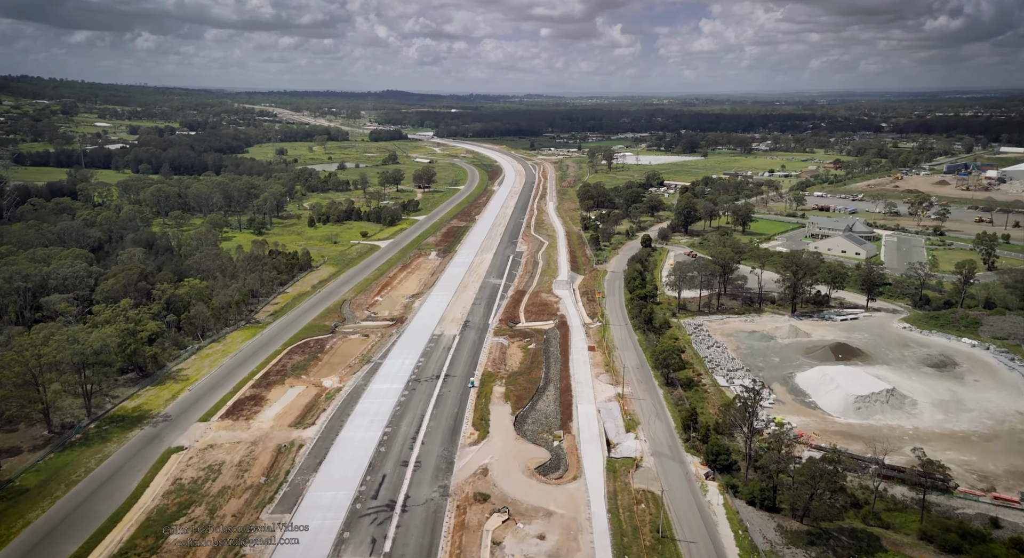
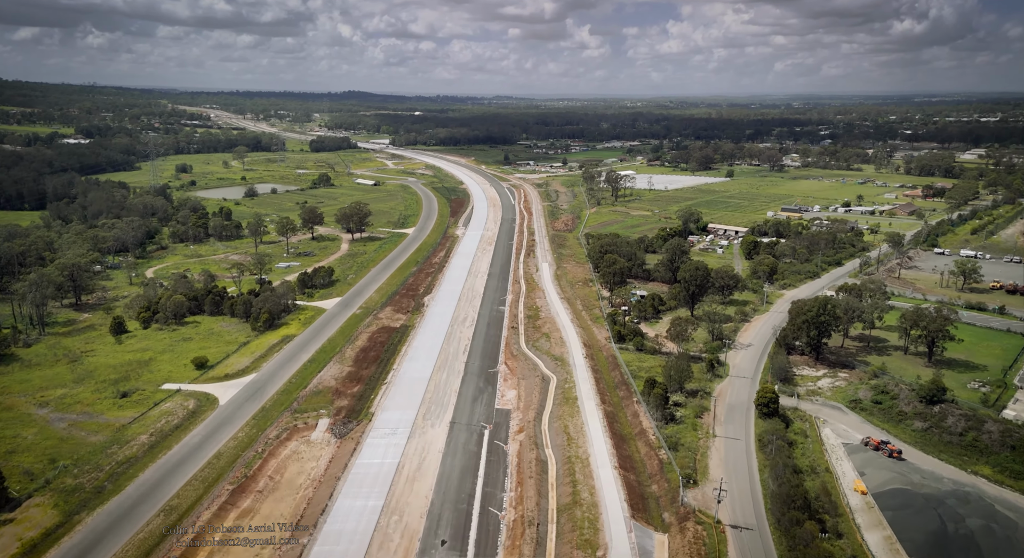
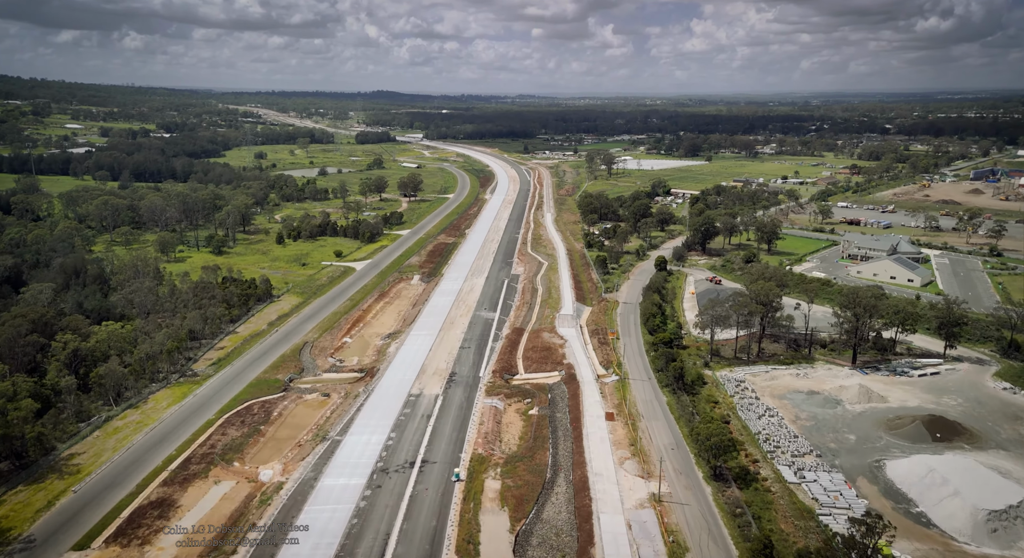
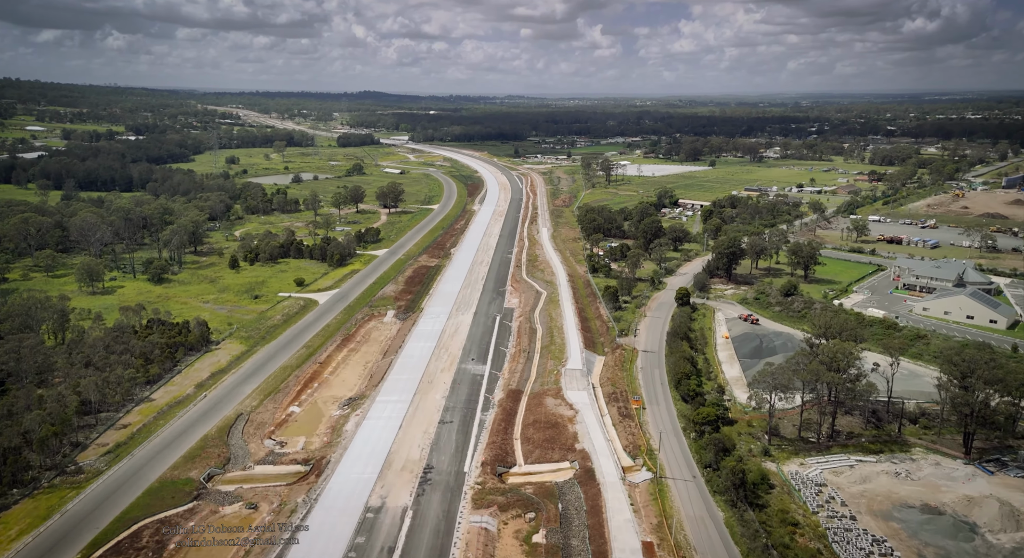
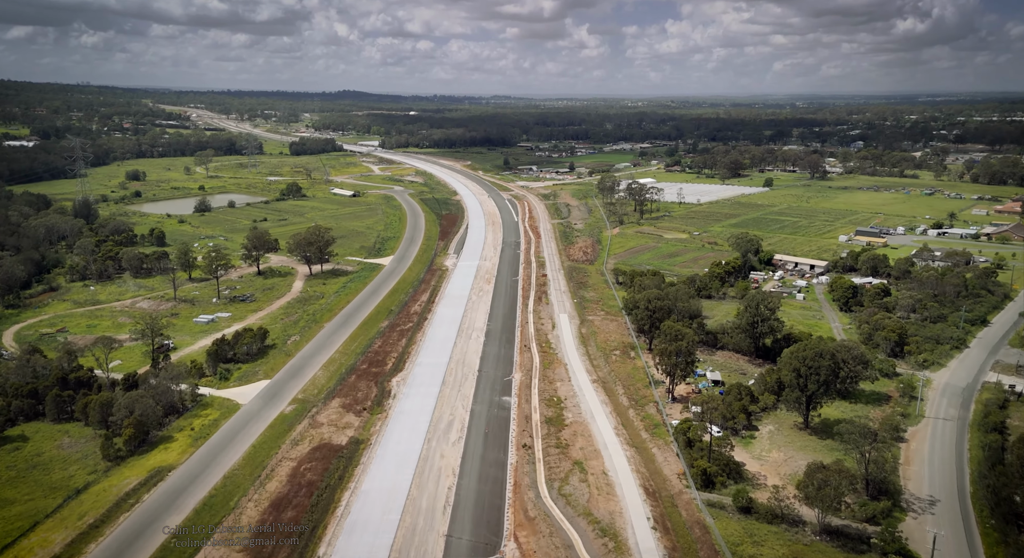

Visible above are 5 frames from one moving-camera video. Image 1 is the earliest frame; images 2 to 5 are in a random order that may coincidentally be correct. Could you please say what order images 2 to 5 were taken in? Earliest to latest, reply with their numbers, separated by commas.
3, 4, 2, 5
